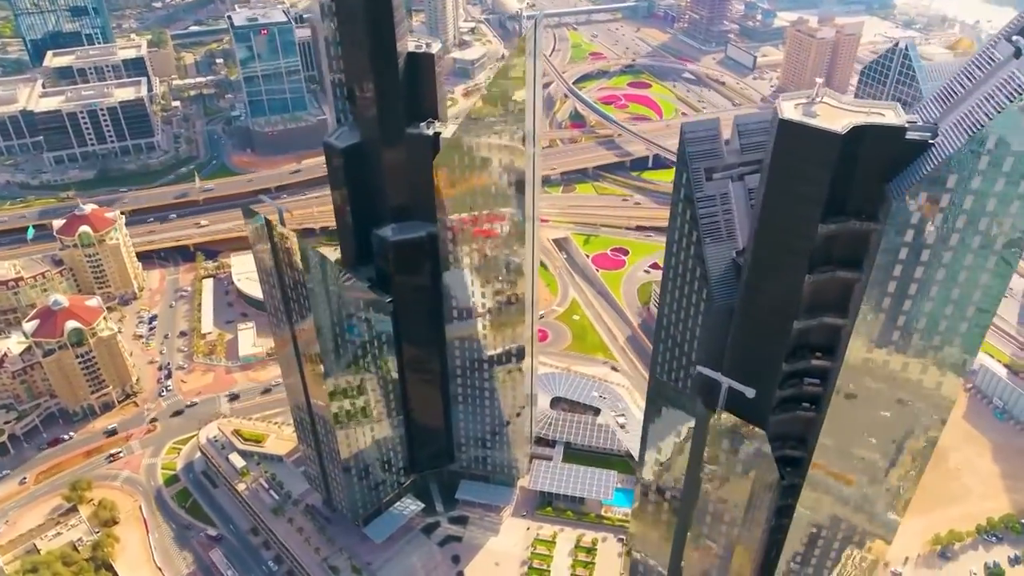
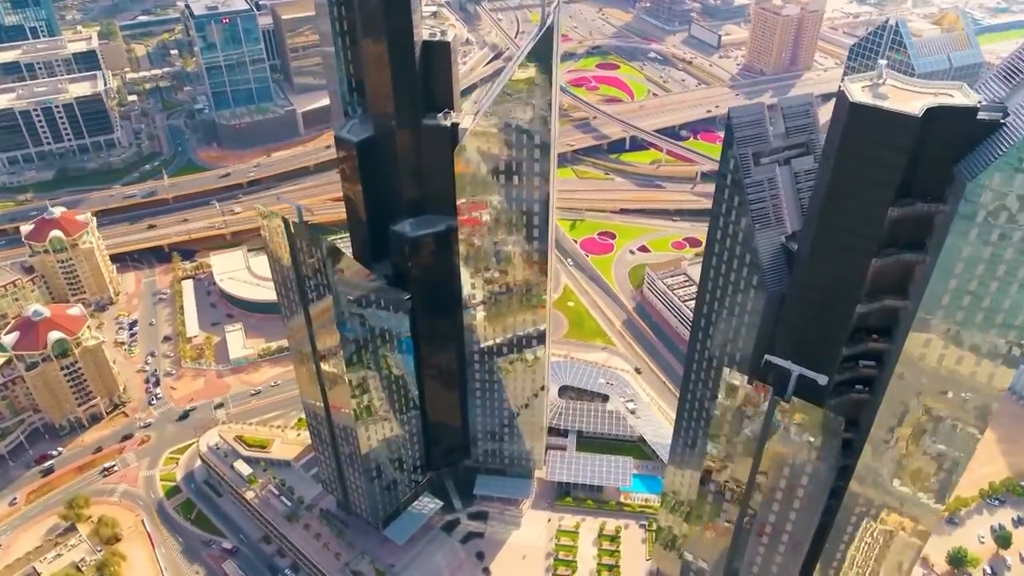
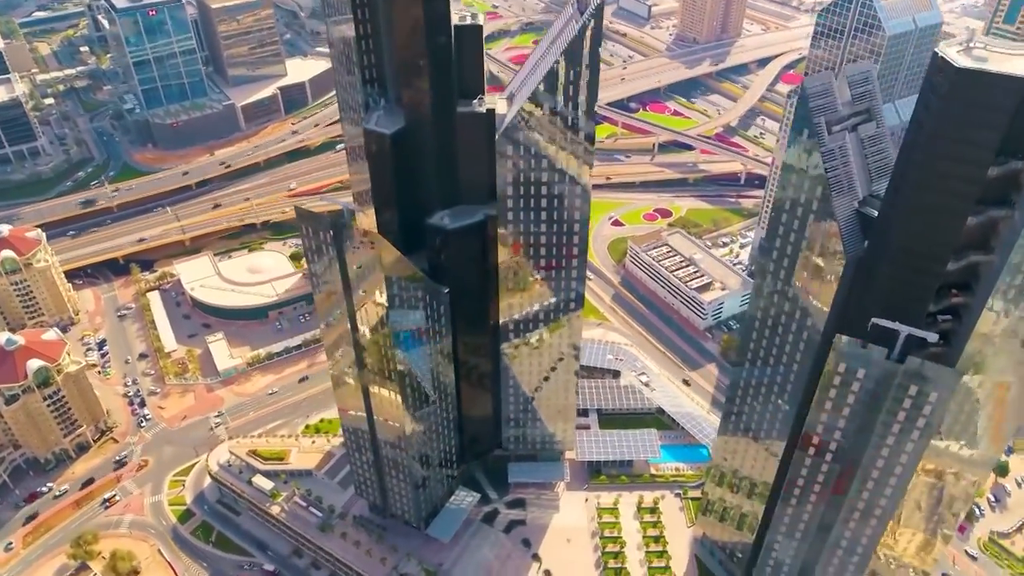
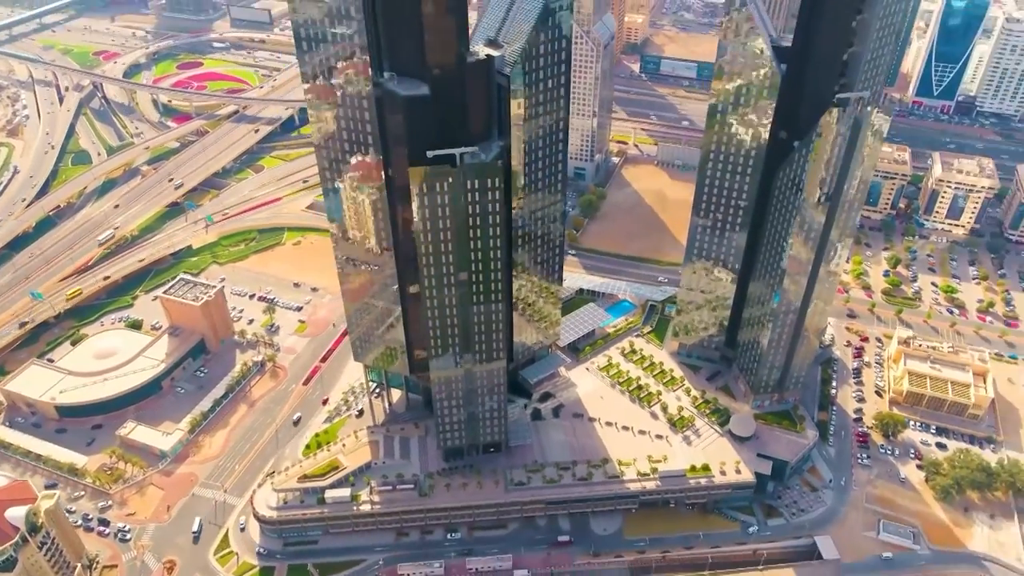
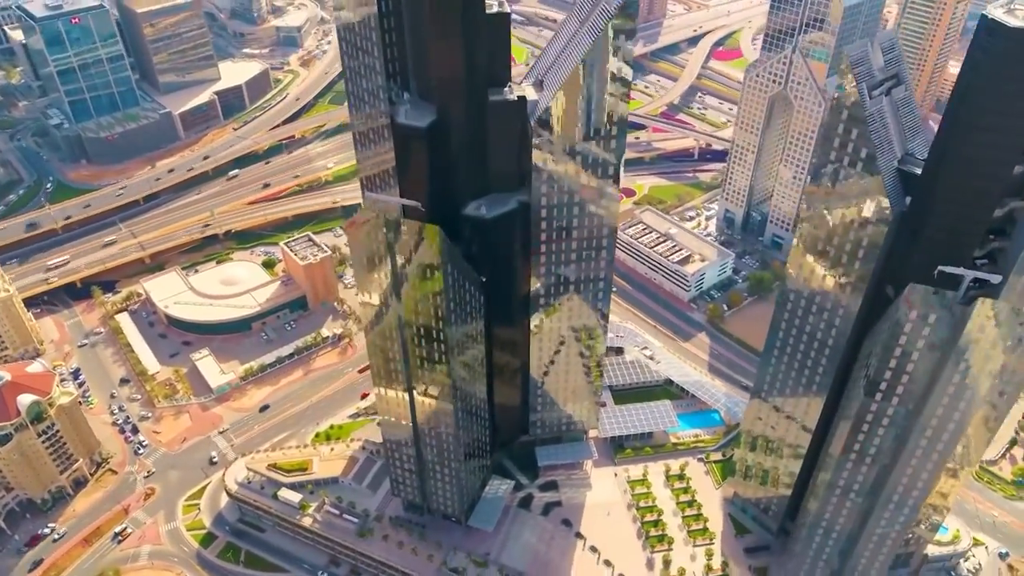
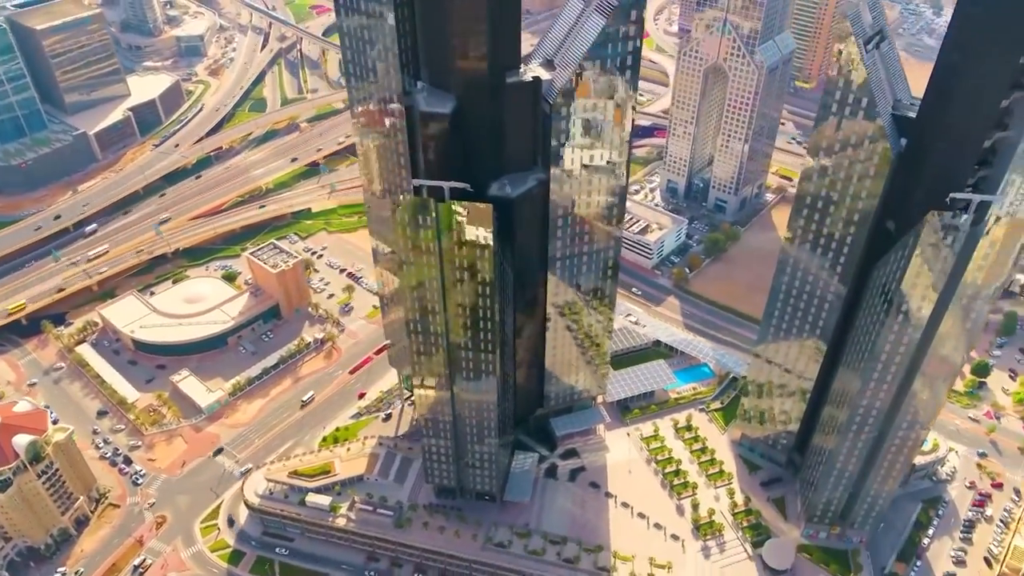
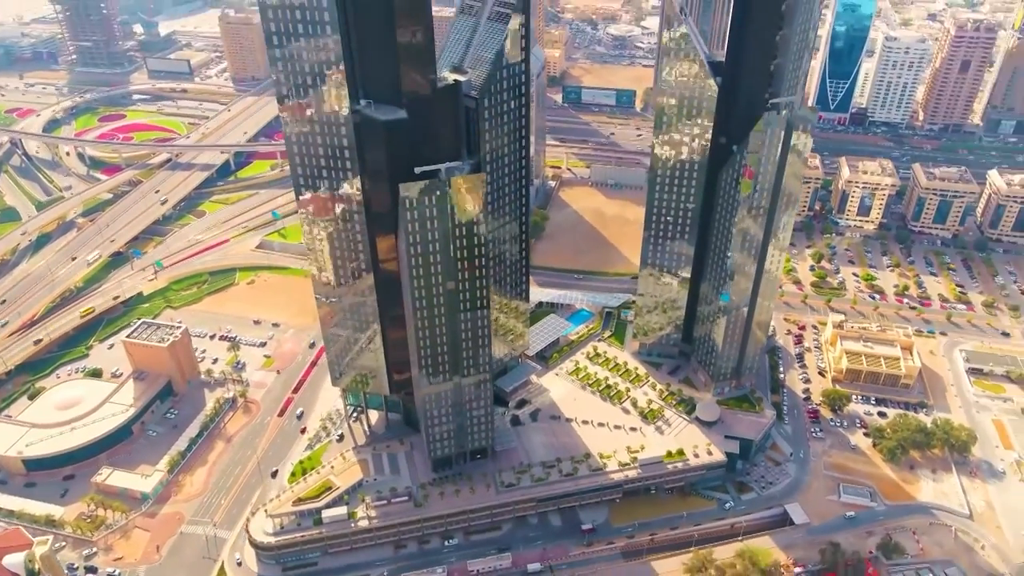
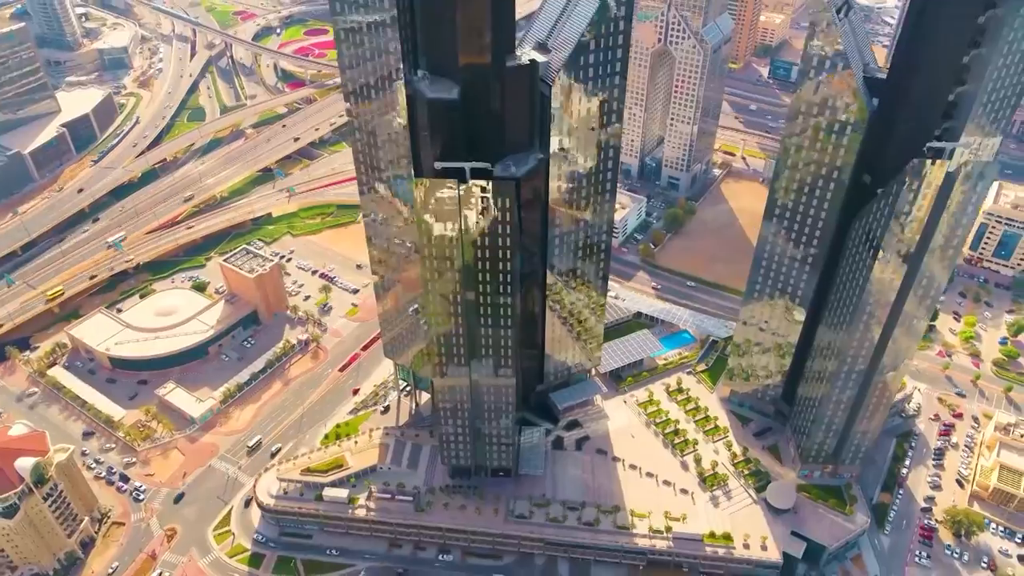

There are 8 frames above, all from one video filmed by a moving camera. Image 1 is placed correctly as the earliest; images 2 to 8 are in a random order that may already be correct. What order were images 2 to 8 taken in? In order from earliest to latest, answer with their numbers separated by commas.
2, 3, 5, 6, 8, 4, 7
